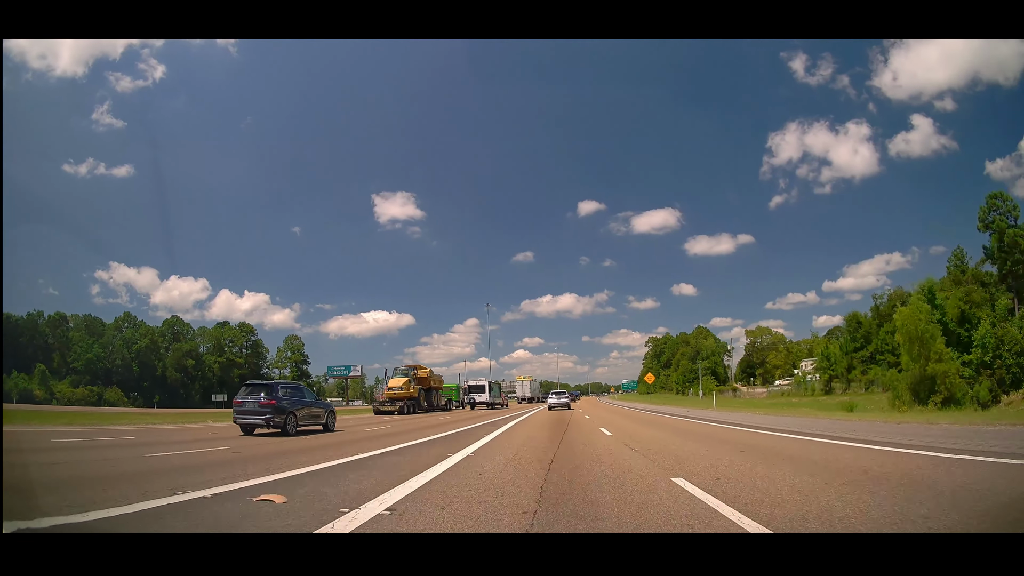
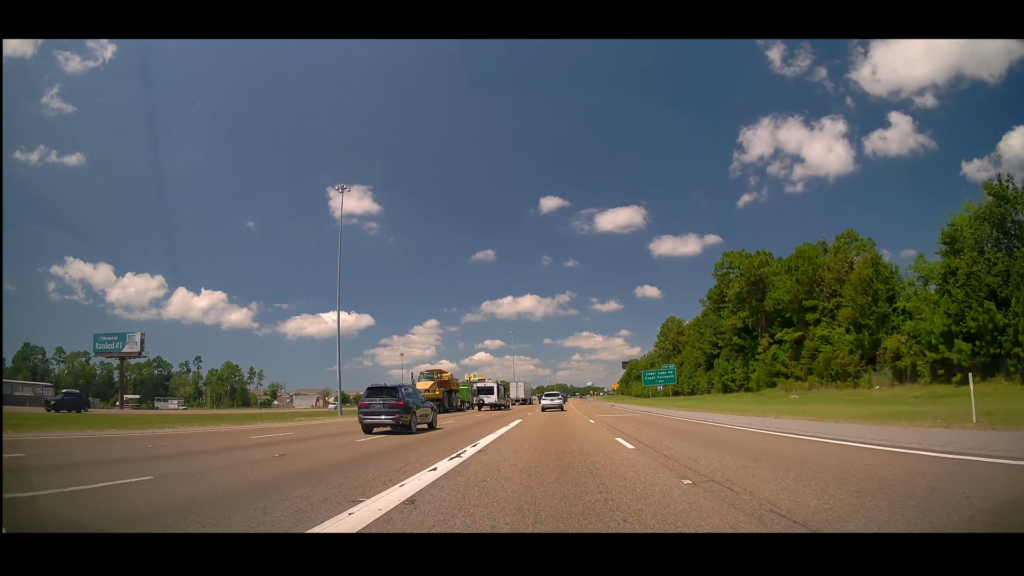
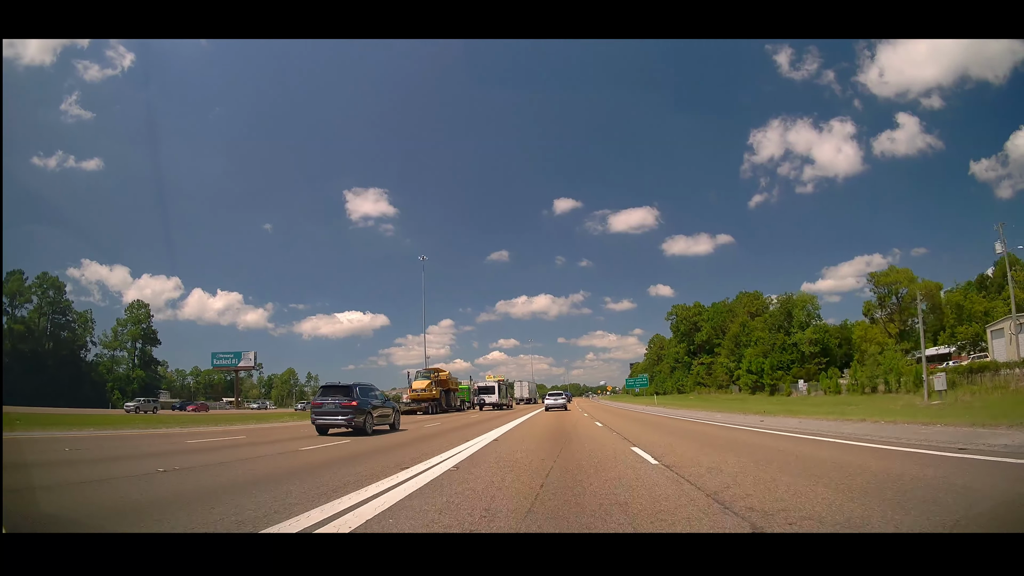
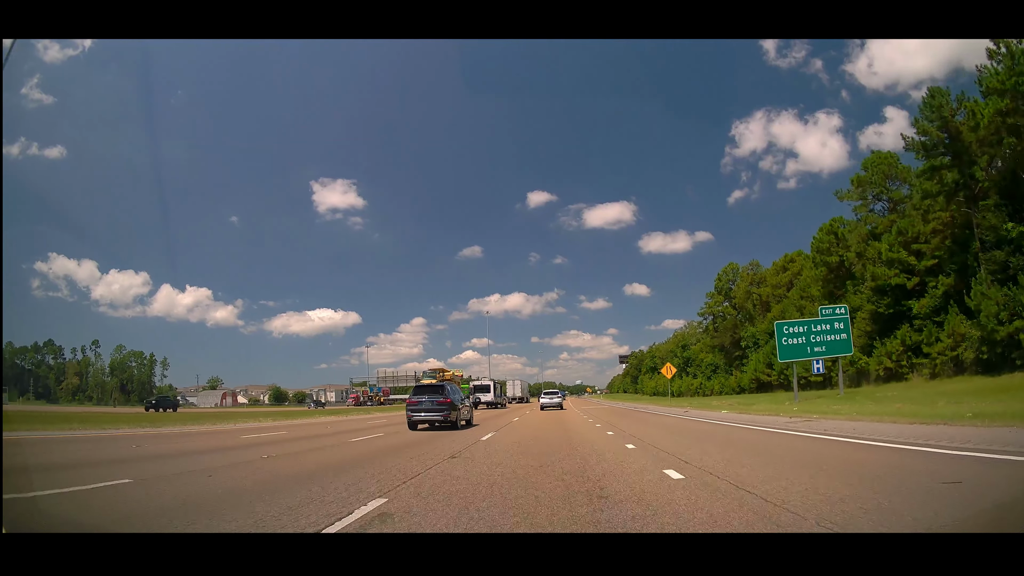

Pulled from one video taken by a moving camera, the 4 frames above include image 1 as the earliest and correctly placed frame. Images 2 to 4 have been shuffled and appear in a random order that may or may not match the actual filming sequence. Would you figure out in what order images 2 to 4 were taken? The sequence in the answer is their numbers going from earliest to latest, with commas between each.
3, 2, 4
